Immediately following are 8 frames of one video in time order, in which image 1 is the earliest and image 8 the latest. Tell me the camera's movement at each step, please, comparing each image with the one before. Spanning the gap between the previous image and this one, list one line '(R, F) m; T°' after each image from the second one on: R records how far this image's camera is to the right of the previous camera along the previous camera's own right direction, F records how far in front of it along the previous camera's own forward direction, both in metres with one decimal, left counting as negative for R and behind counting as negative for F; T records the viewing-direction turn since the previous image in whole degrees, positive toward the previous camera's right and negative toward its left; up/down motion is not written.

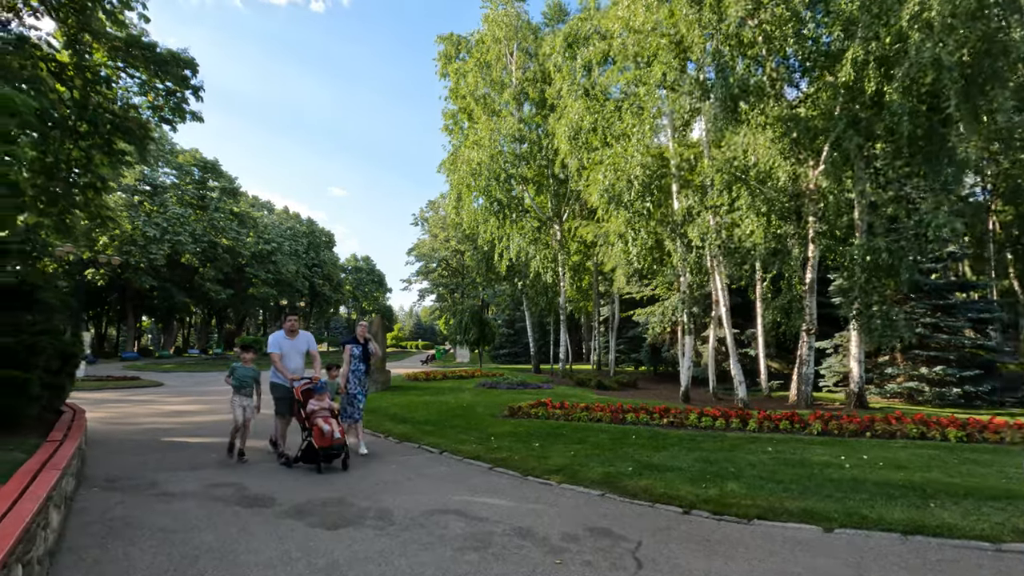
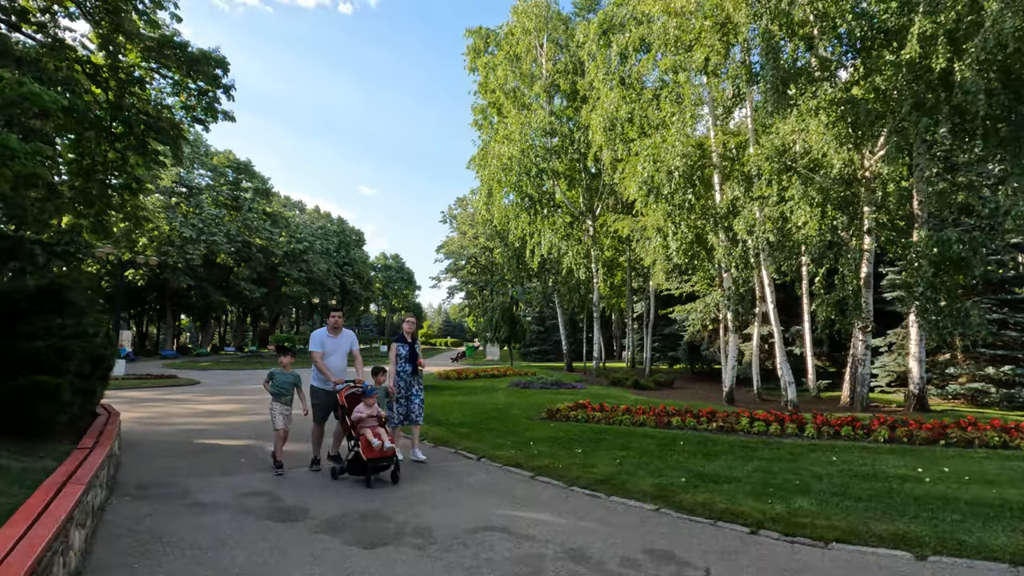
(-0.2, +0.4) m; -3°
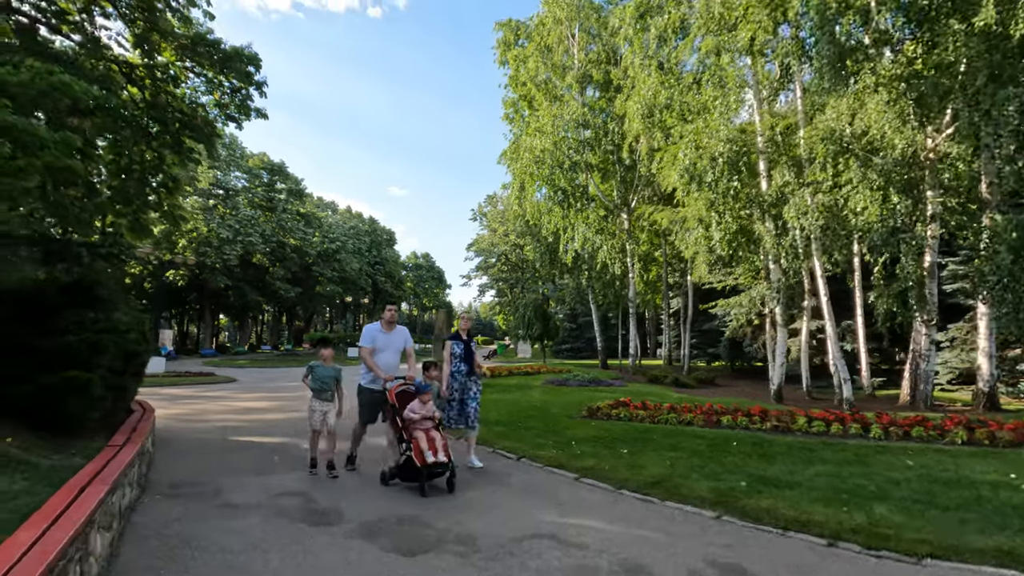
(-0.1, +0.4) m; -3°
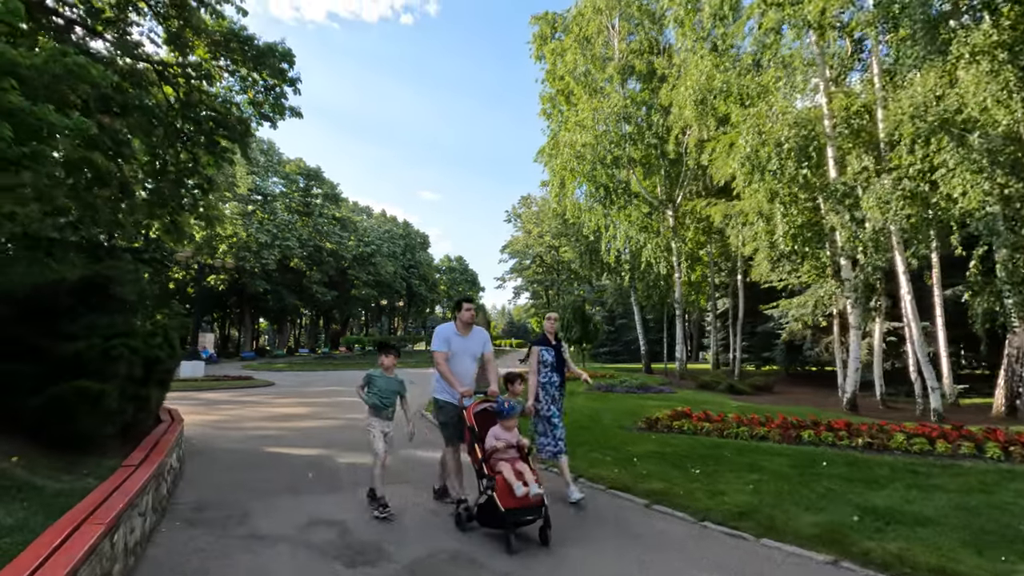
(-0.3, +0.8) m; -3°
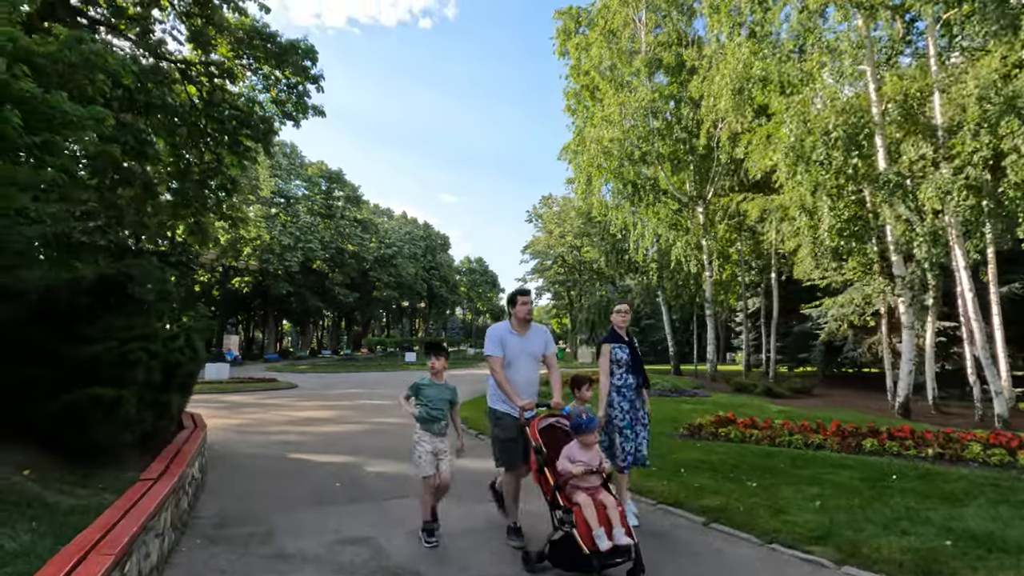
(-0.2, +0.5) m; -2°
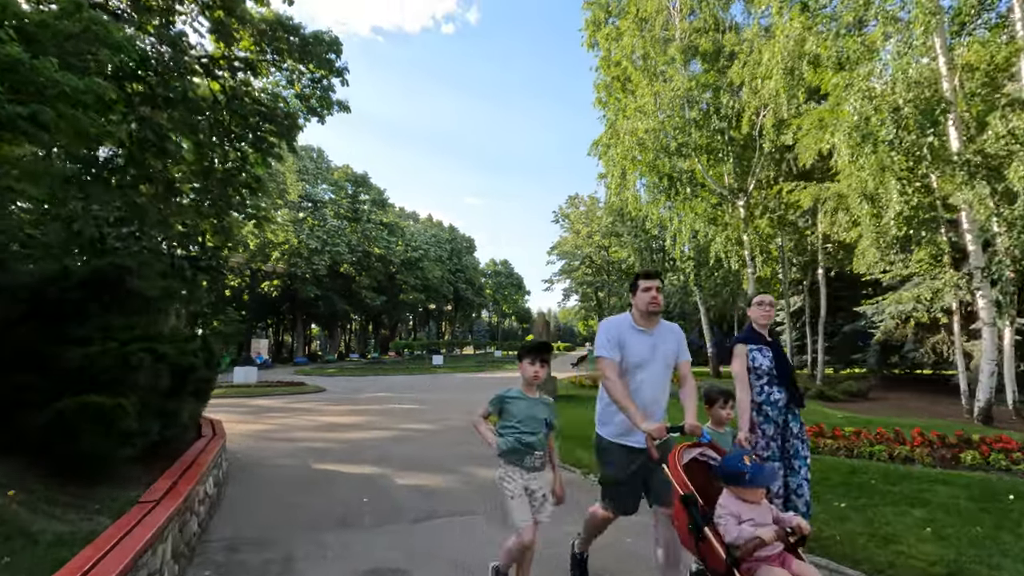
(-0.2, +0.7) m; -3°
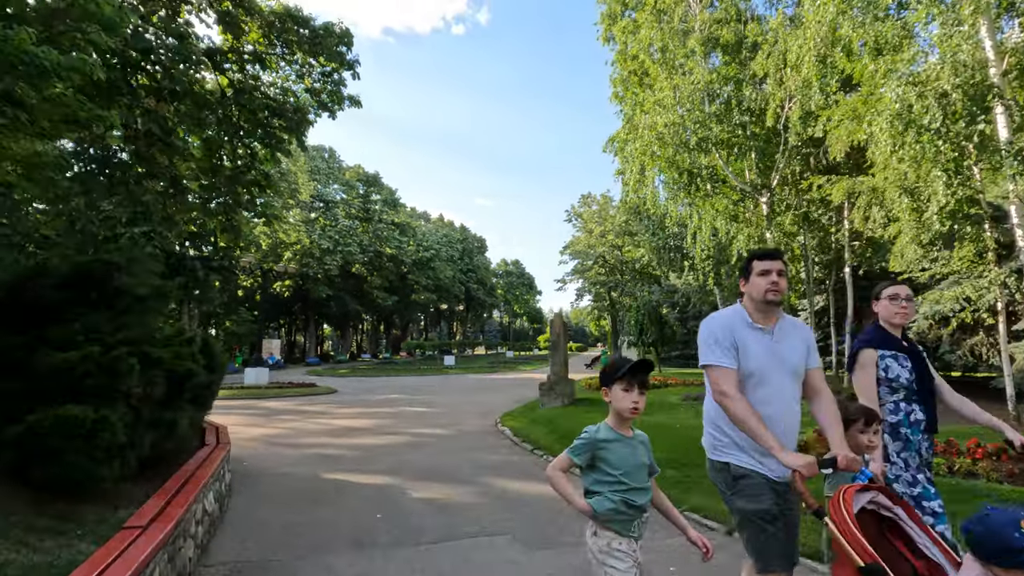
(-0.1, +0.5) m; -1°
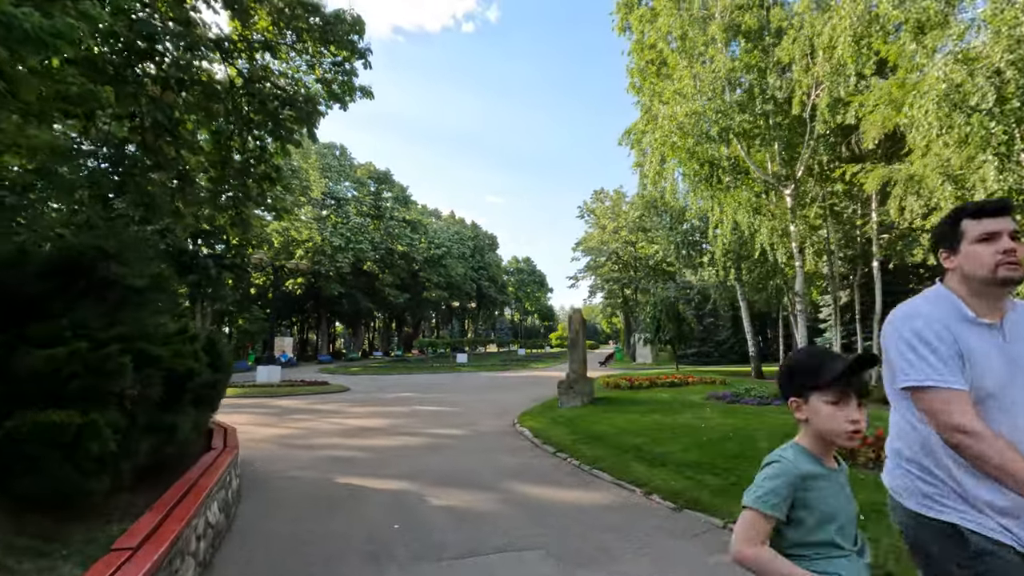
(-0.2, +0.5) m; -1°
